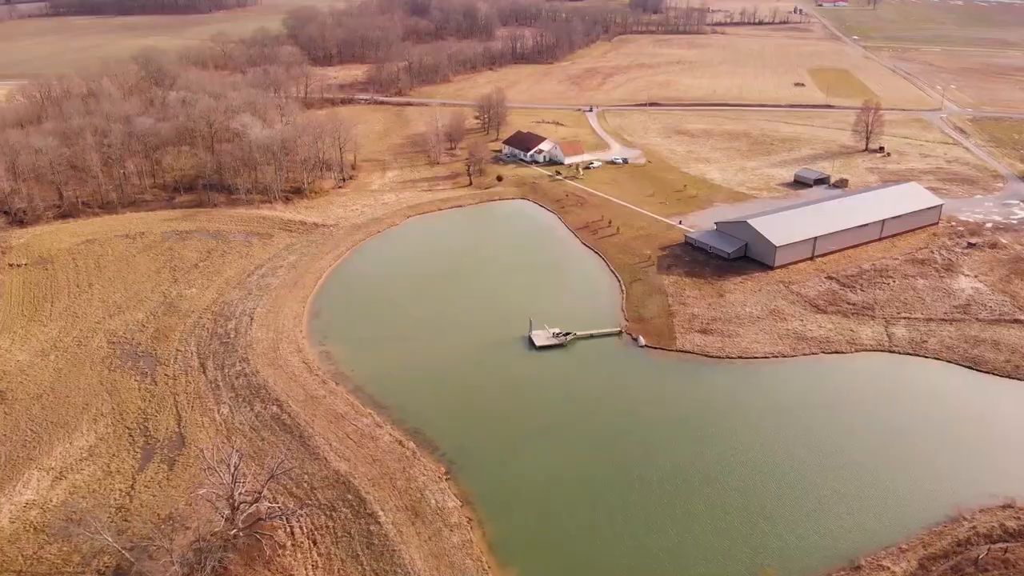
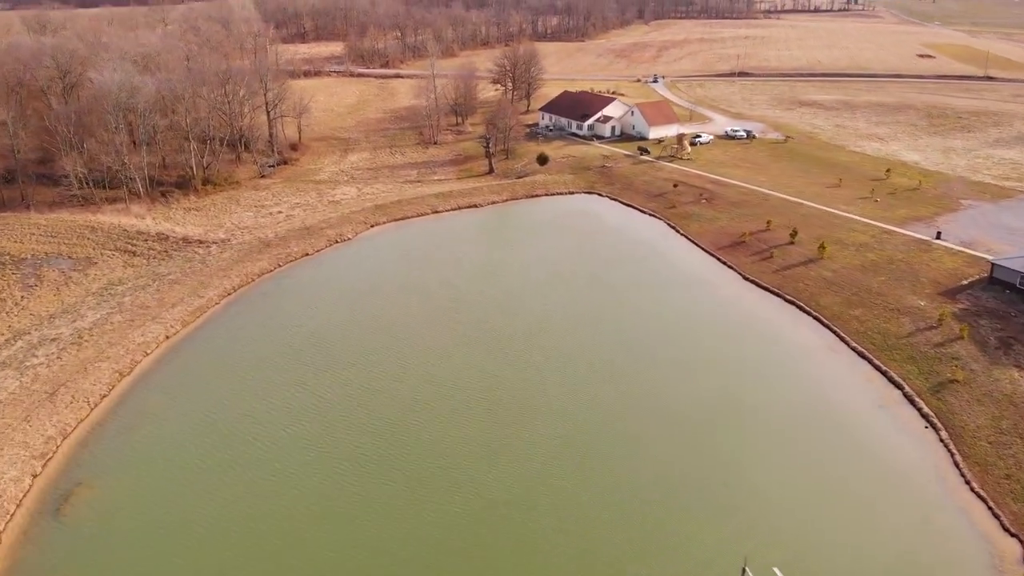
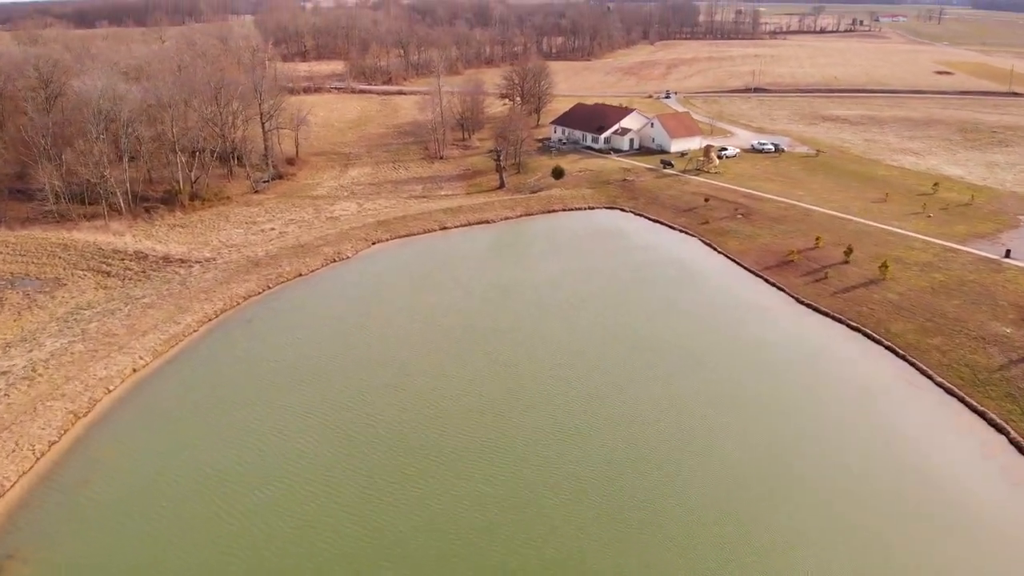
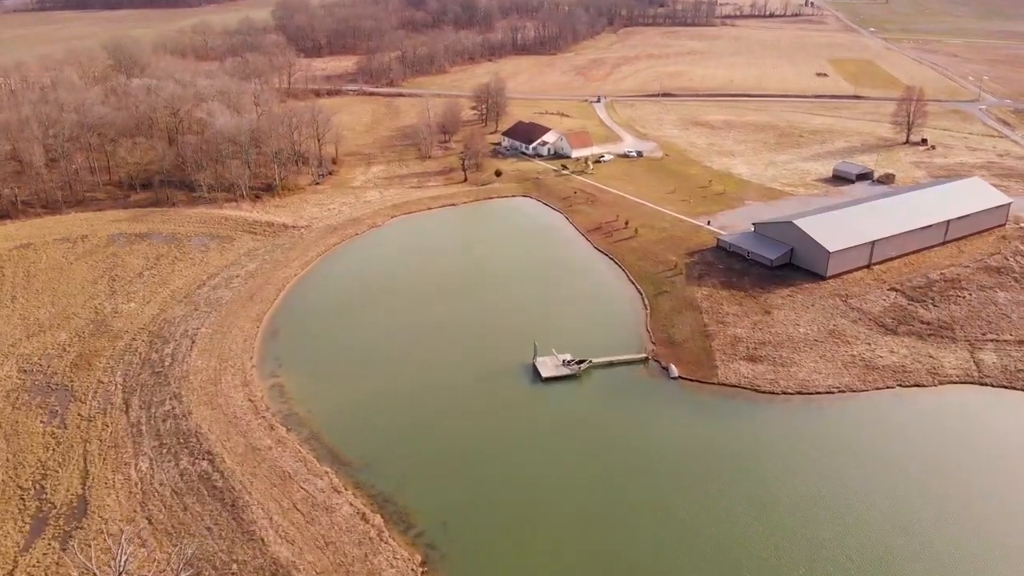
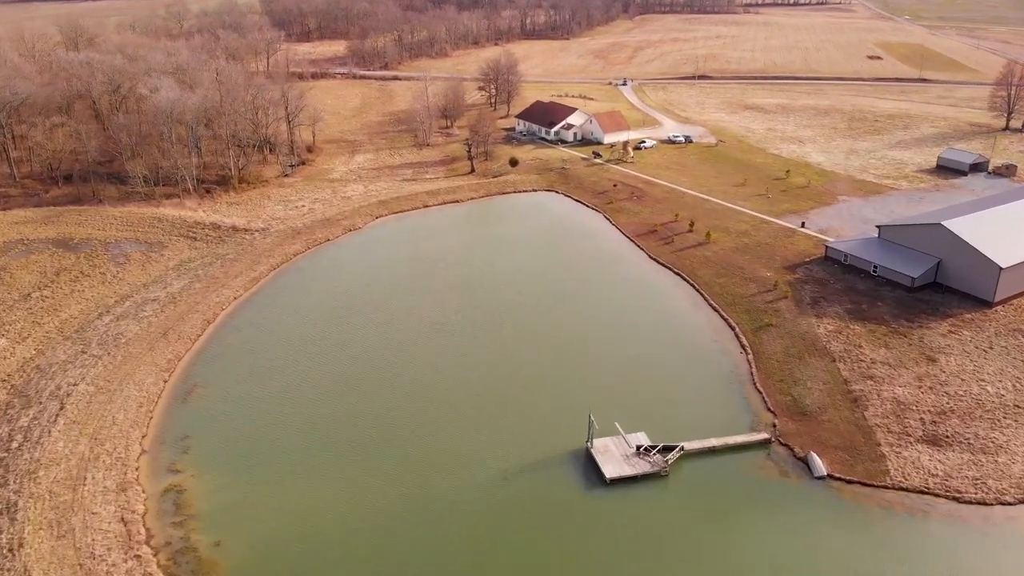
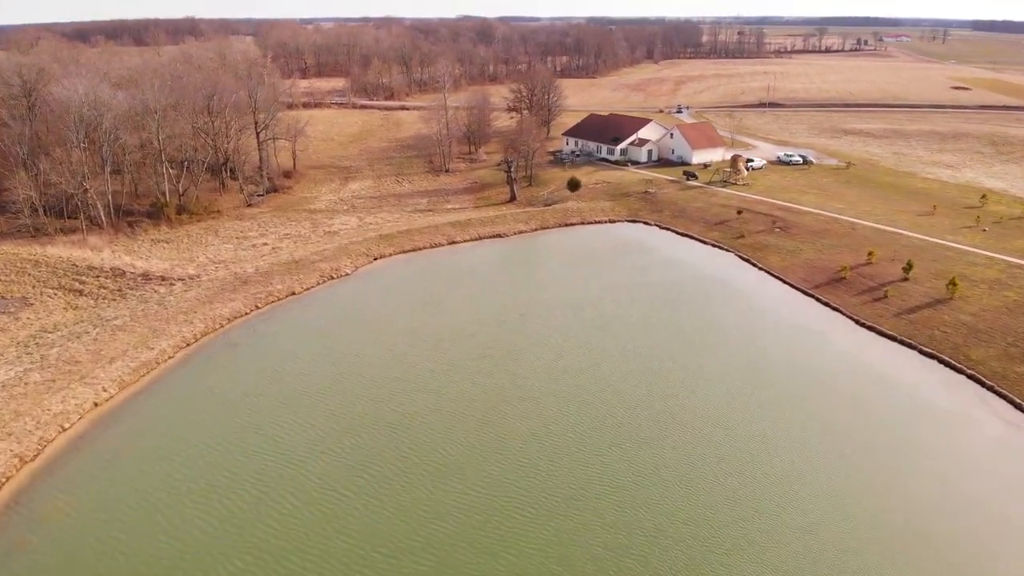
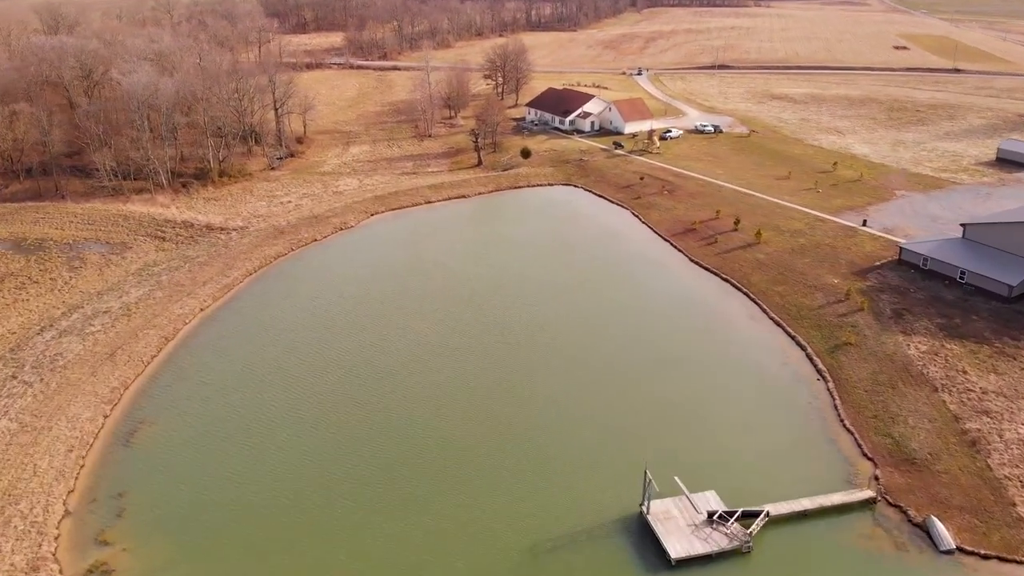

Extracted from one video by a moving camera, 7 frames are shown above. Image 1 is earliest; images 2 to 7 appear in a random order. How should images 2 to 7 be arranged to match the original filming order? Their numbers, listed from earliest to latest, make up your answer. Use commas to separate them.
4, 5, 7, 2, 3, 6
